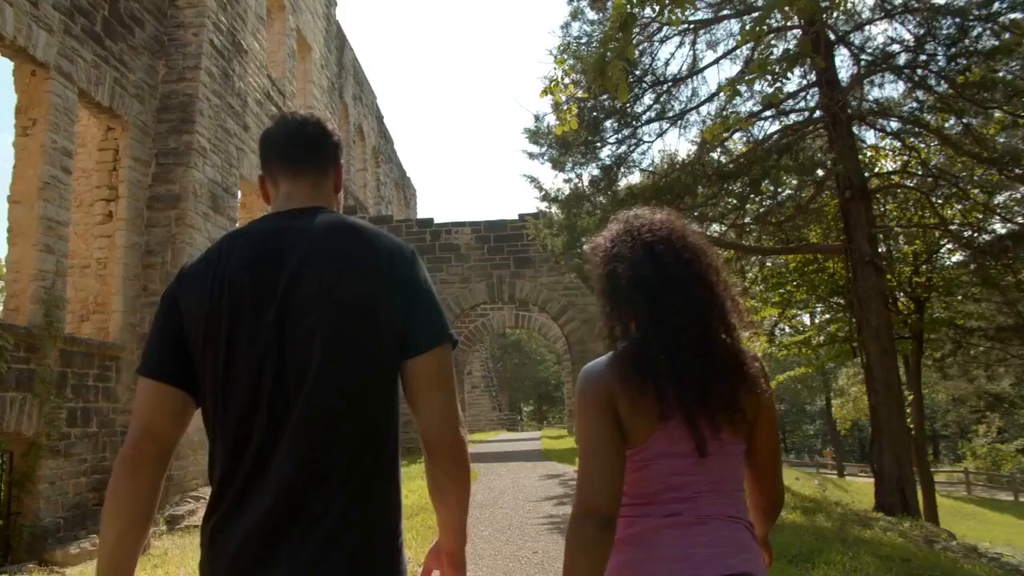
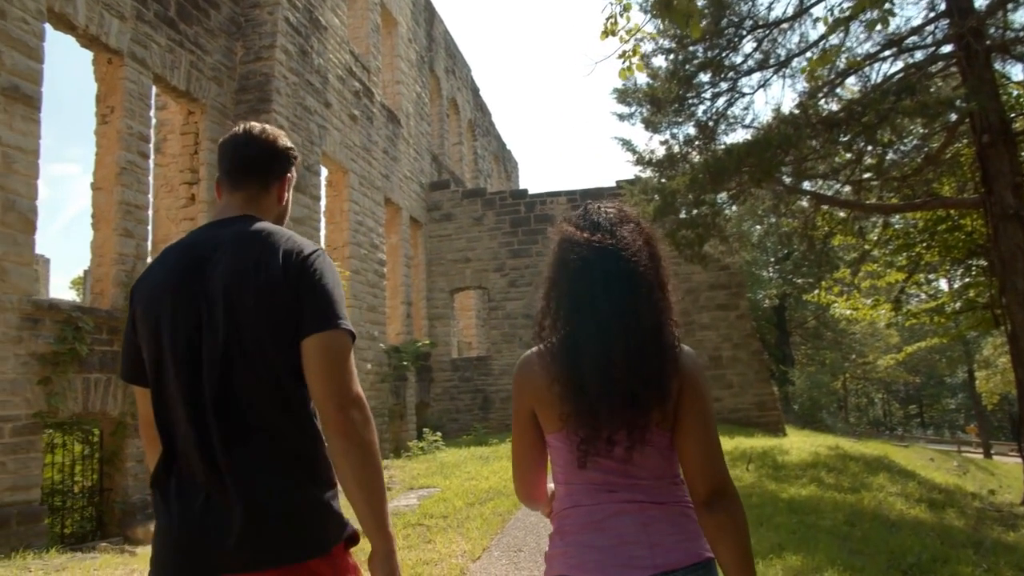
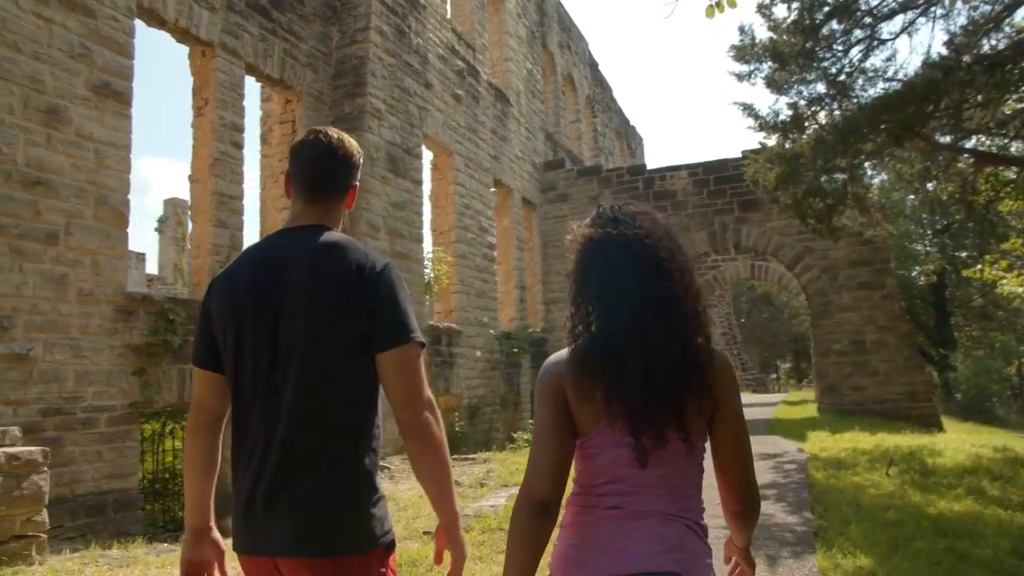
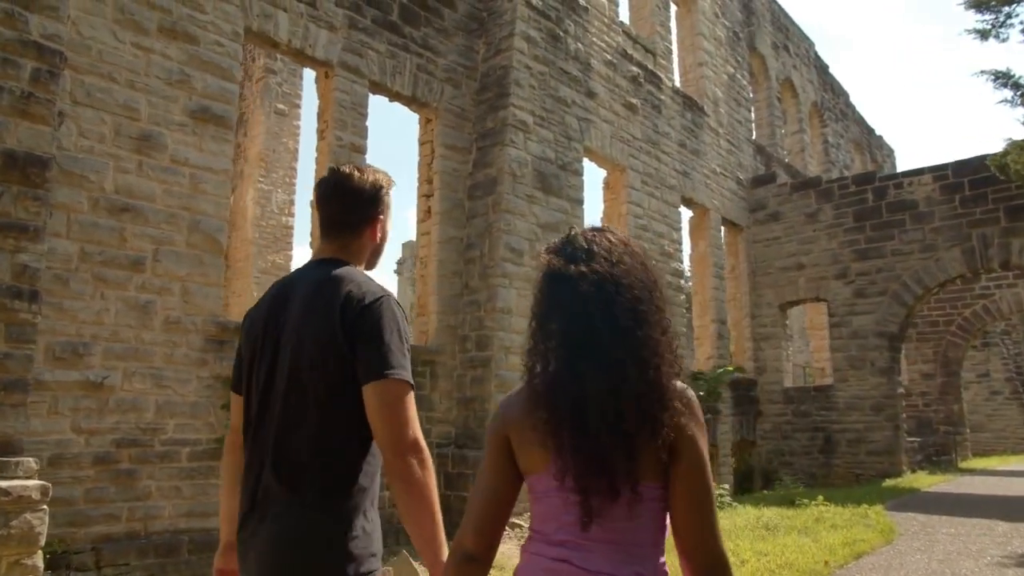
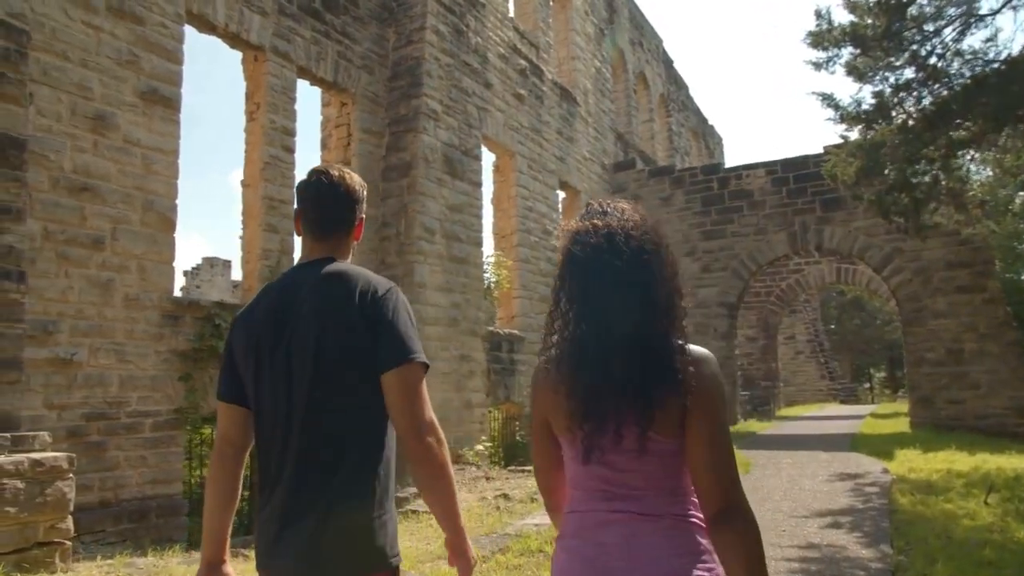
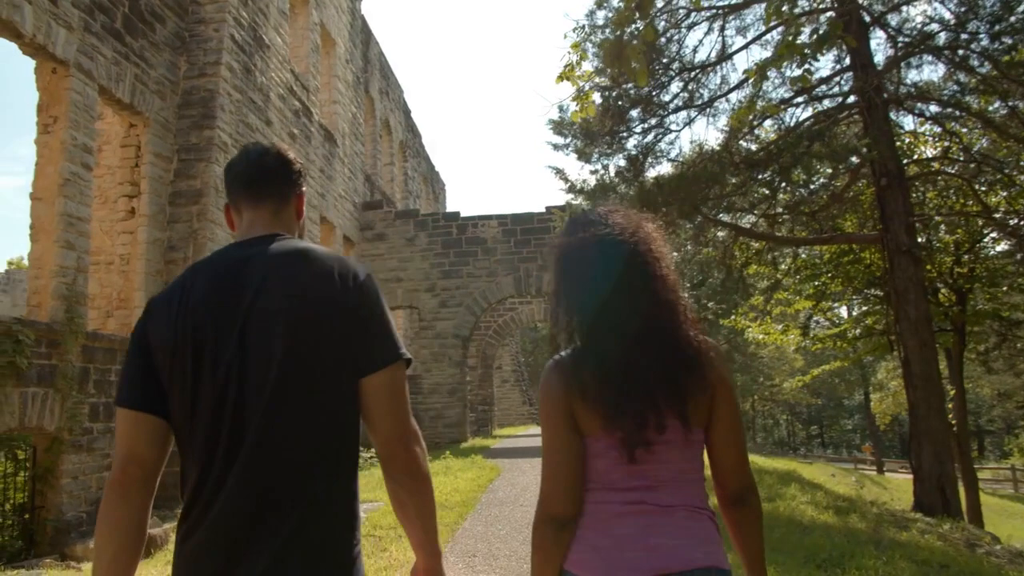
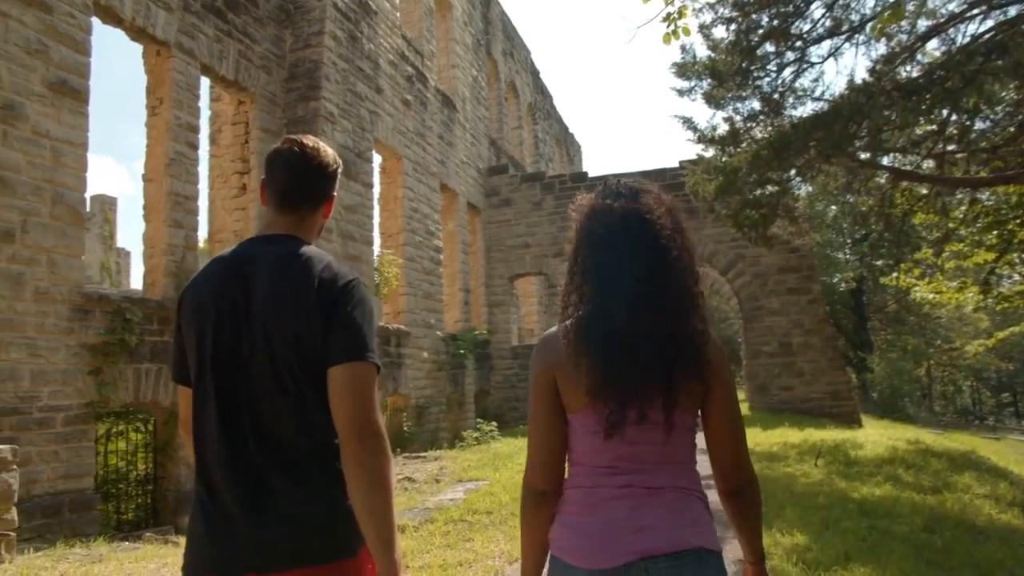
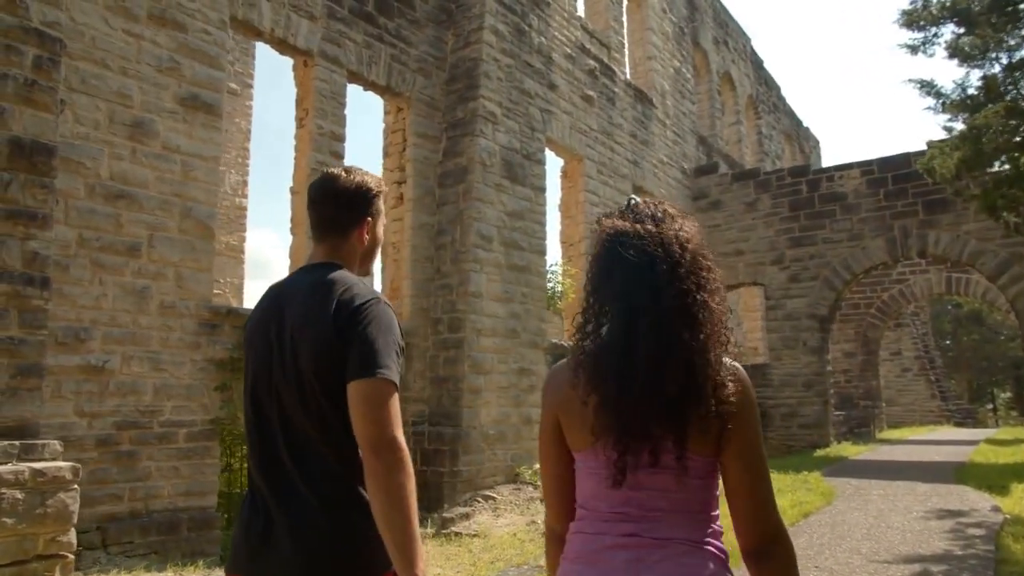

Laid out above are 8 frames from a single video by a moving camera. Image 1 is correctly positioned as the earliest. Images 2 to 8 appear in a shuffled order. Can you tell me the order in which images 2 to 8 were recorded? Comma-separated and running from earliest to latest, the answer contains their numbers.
6, 2, 7, 3, 5, 8, 4
